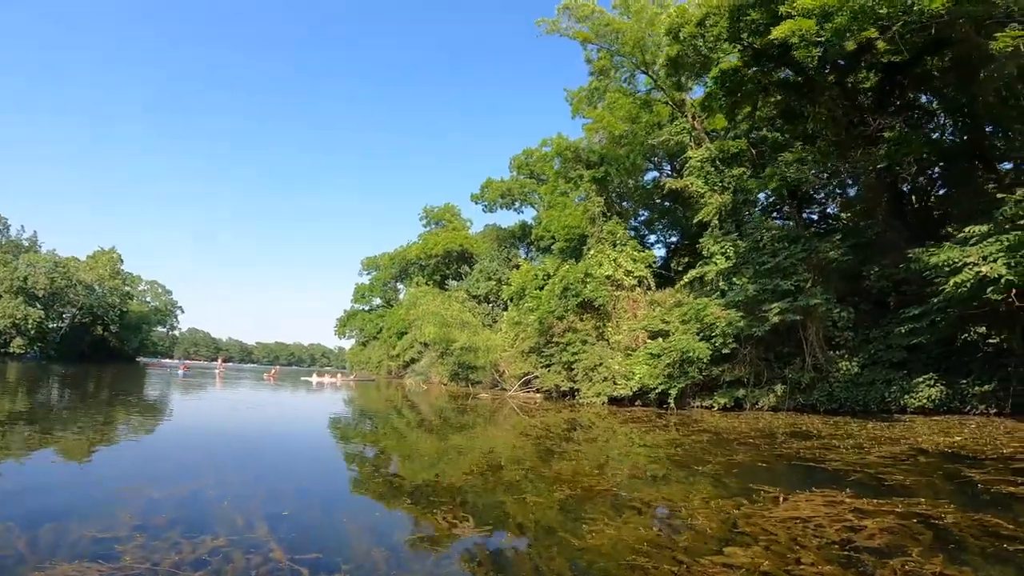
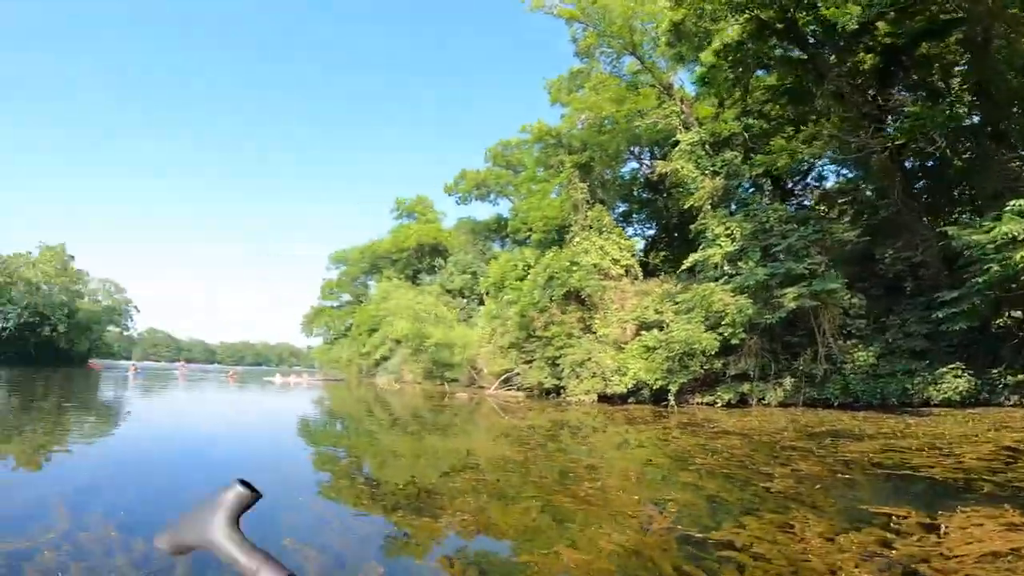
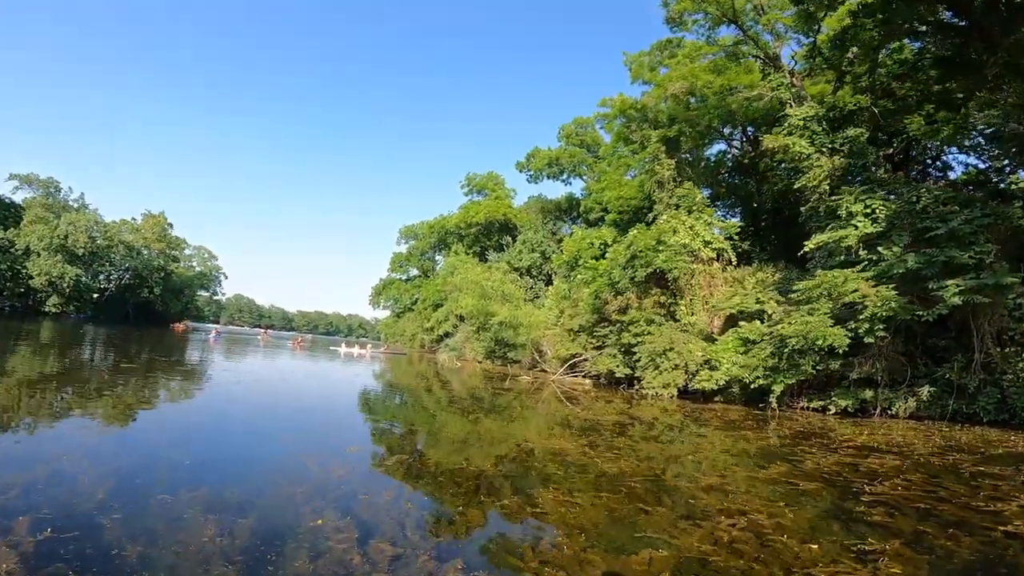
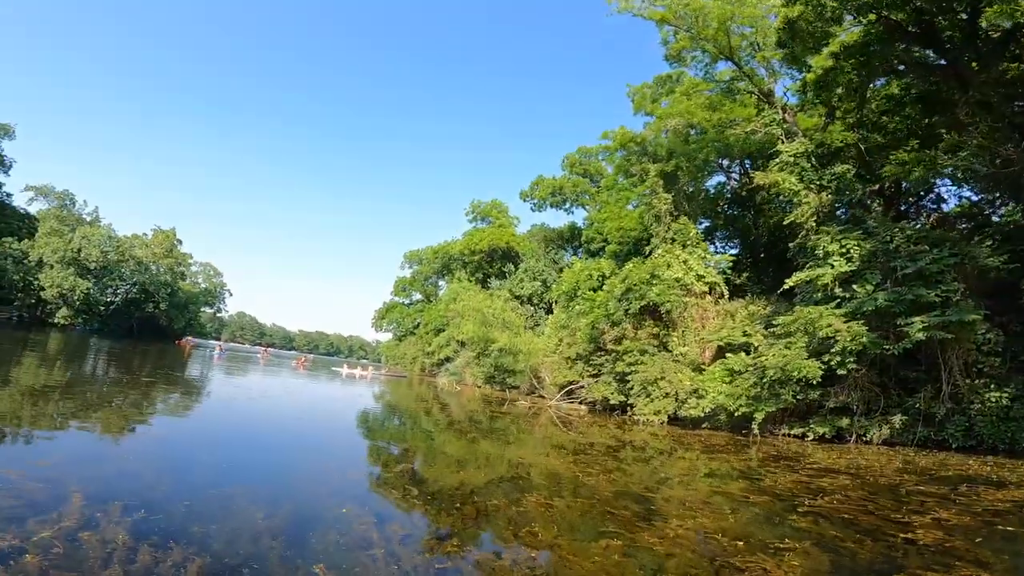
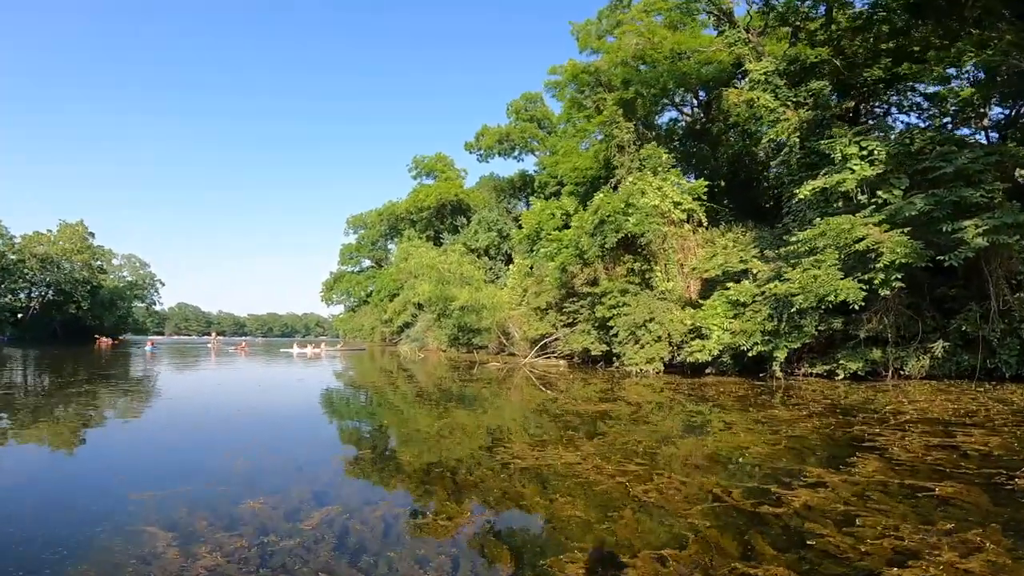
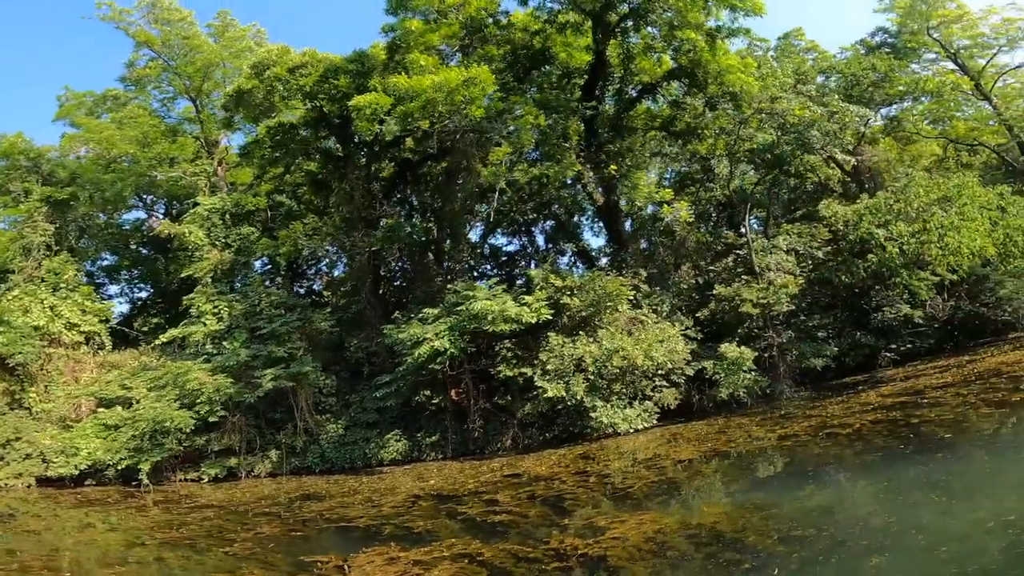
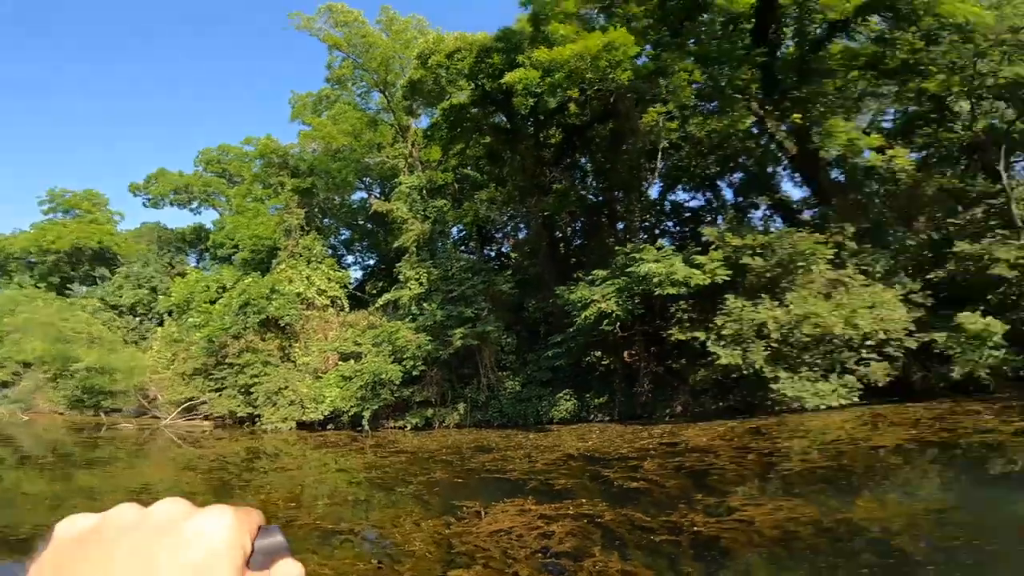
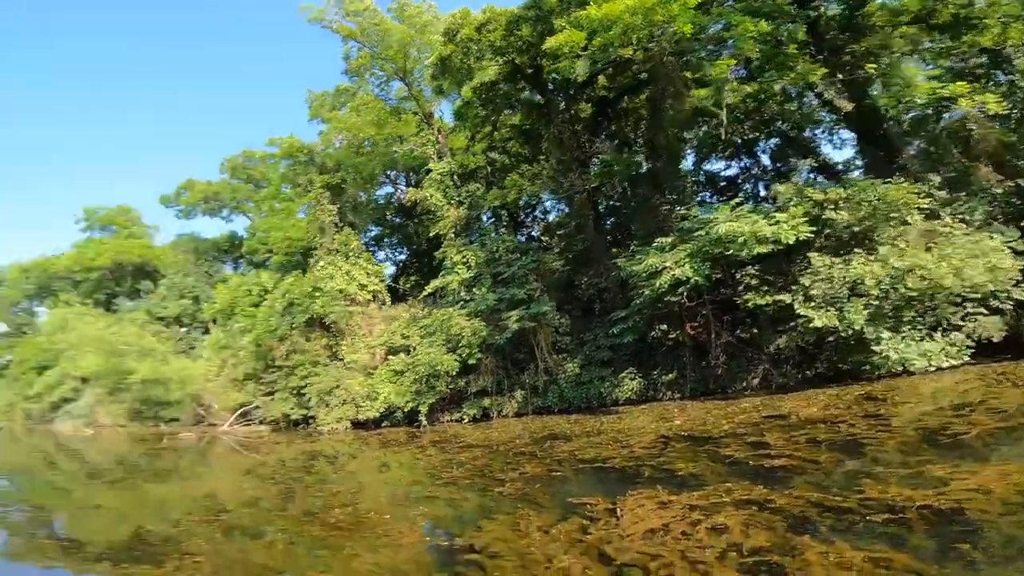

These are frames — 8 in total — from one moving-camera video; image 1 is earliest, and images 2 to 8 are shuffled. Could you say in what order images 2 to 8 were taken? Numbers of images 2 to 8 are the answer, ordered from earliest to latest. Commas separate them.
7, 6, 8, 2, 4, 3, 5
